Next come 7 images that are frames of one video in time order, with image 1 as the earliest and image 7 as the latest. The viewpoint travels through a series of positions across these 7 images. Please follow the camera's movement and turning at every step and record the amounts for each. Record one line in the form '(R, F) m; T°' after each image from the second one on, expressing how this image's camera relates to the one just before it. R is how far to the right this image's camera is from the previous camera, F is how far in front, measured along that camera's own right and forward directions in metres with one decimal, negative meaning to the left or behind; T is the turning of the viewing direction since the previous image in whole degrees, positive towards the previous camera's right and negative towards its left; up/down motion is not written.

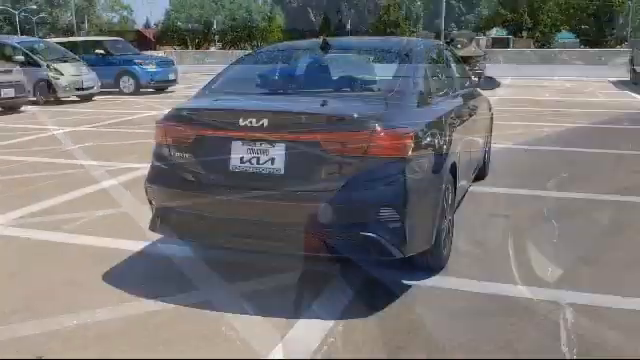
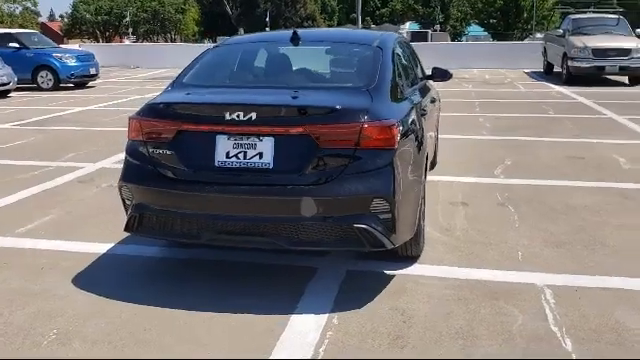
(-0.5, +0.1) m; +7°
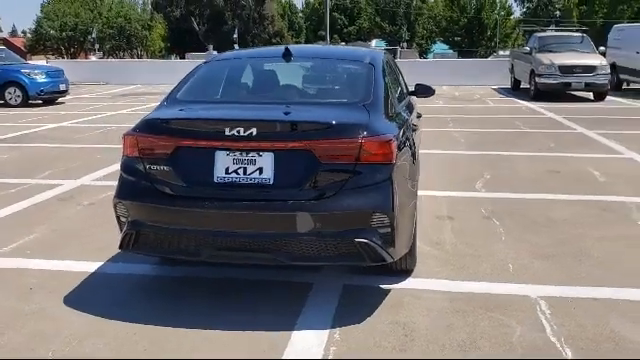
(-0.2, 0.0) m; +3°
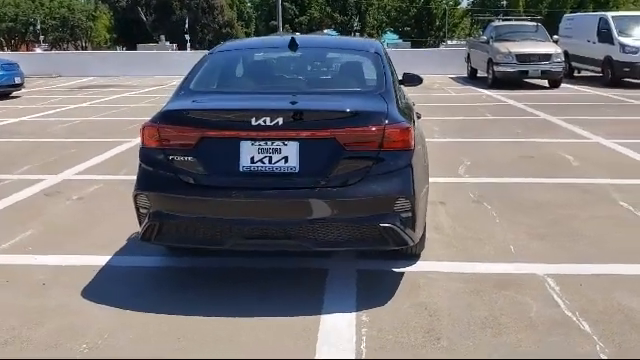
(-0.5, -0.1) m; +4°
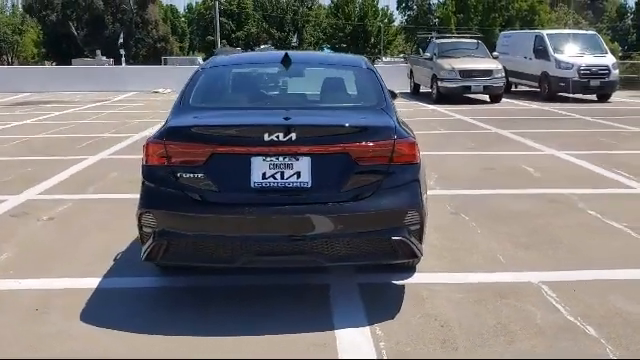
(-0.5, 0.0) m; +6°
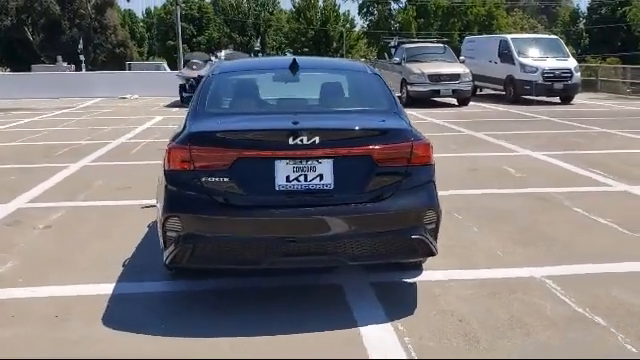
(-0.4, -0.1) m; +4°
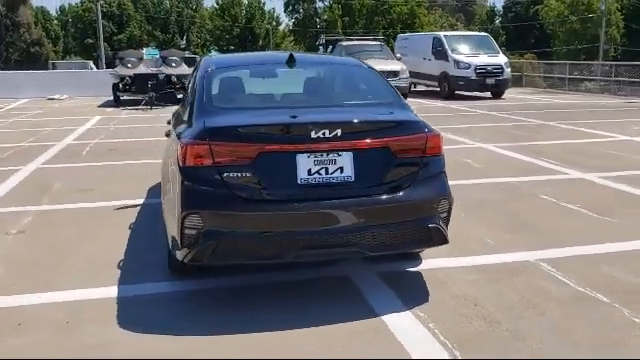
(-0.6, 0.0) m; +7°
